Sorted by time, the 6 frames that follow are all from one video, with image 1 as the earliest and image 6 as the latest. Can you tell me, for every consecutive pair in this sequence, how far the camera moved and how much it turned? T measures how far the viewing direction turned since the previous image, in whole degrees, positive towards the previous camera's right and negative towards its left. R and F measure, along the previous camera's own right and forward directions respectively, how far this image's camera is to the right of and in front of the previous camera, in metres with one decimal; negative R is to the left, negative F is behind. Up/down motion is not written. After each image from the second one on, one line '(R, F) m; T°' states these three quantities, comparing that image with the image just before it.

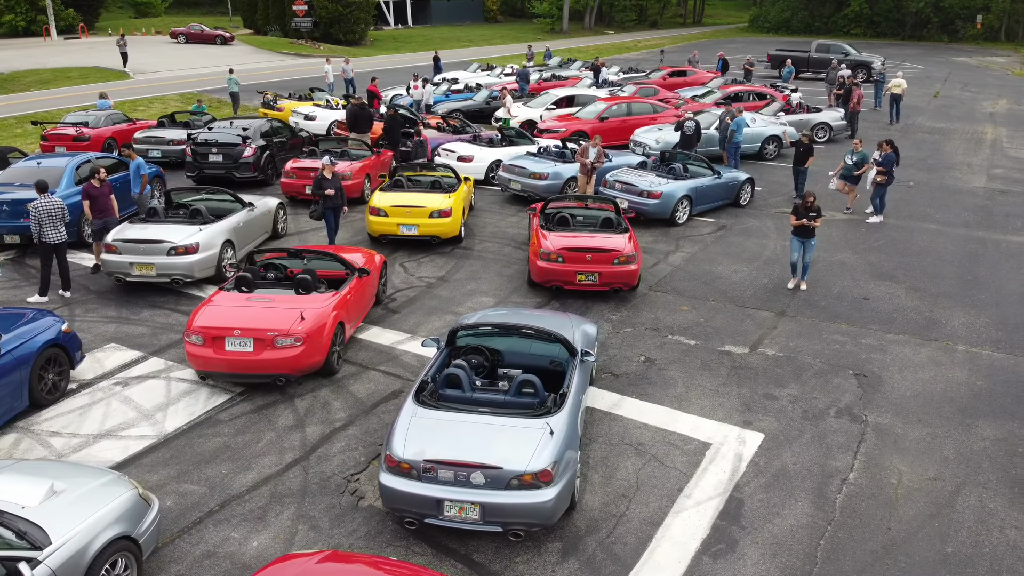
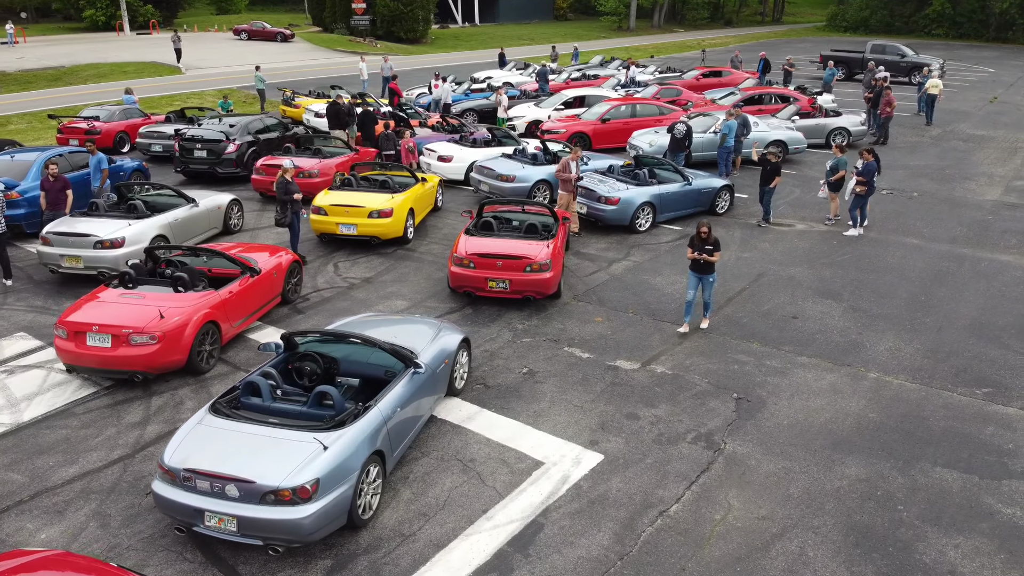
(+2.3, +0.3) m; -6°
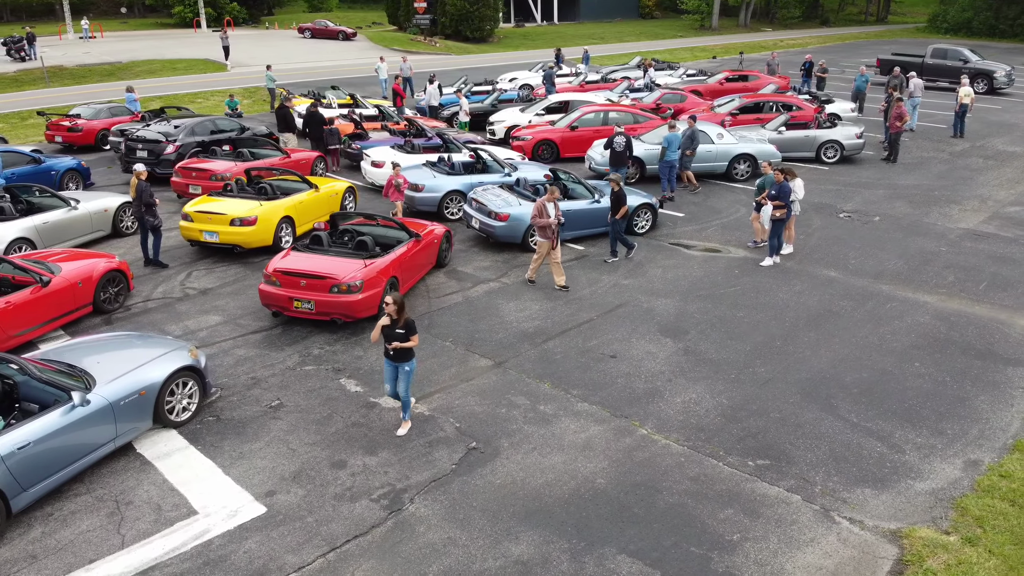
(+3.8, +1.0) m; -8°
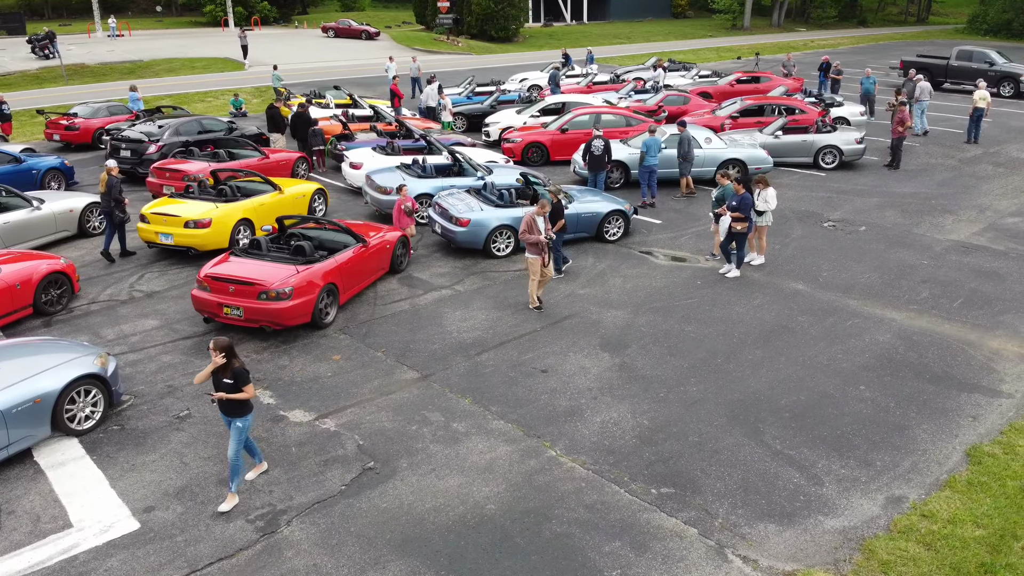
(+1.3, +0.4) m; -3°
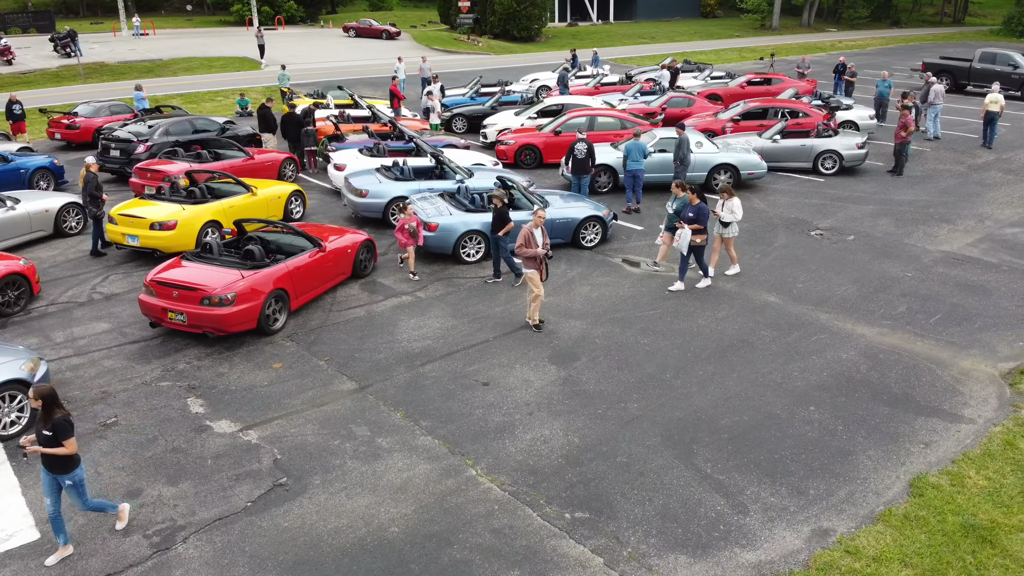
(+1.0, +0.3) m; -2°
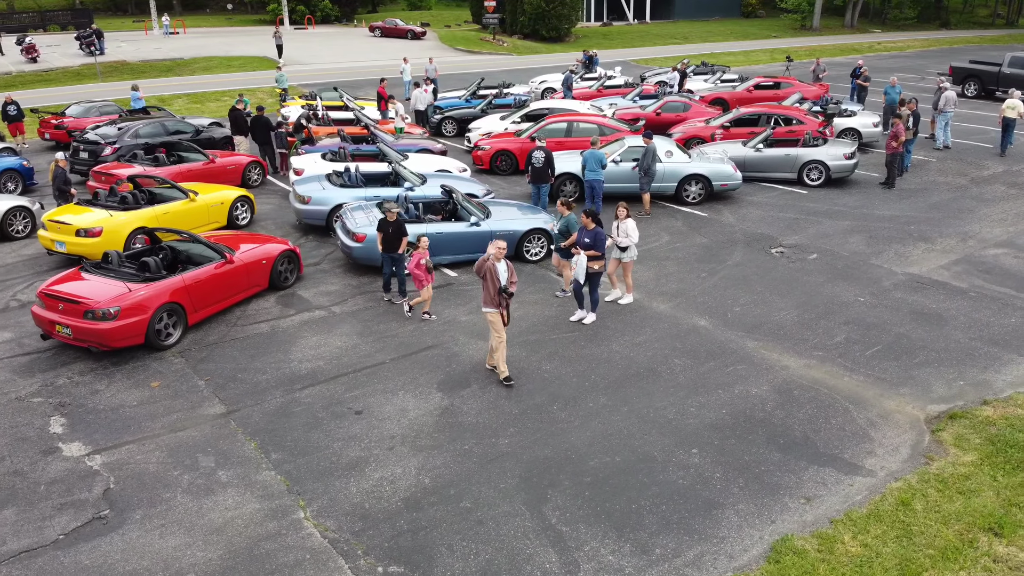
(+1.8, +0.6) m; -4°
